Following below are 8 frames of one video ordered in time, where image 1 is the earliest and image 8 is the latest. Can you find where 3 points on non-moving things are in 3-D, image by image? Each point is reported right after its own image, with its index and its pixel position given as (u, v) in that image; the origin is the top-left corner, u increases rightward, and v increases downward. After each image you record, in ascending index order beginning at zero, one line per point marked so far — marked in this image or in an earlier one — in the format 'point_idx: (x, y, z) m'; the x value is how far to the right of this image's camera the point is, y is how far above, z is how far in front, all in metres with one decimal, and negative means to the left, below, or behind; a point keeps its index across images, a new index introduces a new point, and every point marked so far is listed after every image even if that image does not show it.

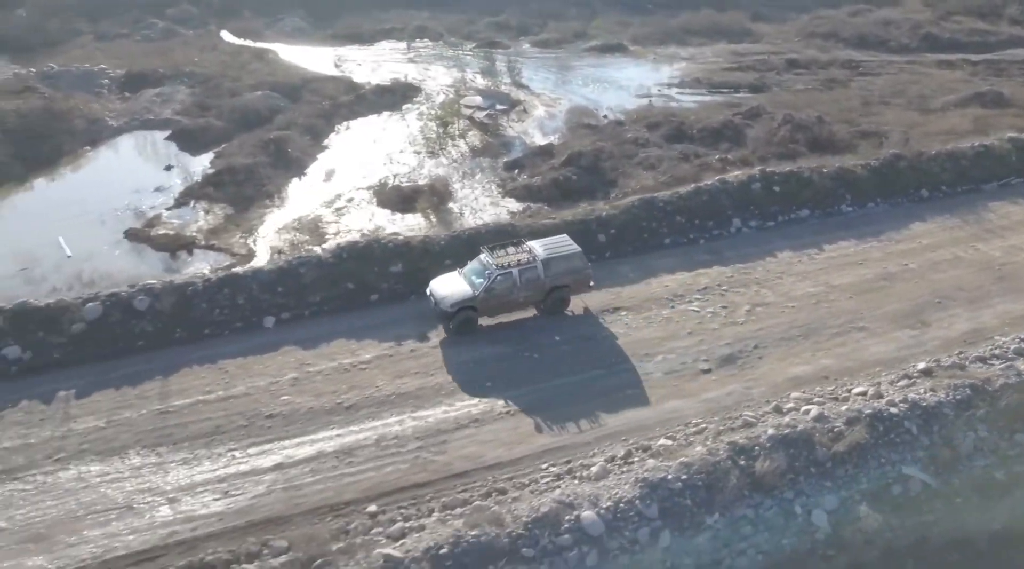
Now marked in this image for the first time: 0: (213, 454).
0: (-4.9, -2.8, +13.5) m
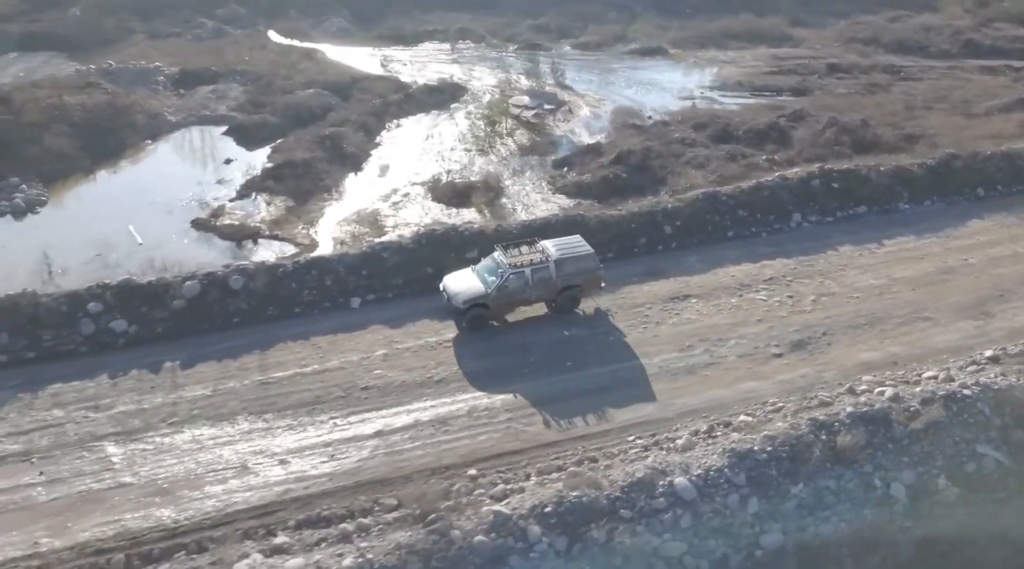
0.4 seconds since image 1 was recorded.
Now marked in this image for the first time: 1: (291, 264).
0: (-3.4, -2.4, +14.3) m
1: (-4.9, +0.4, +17.9) m
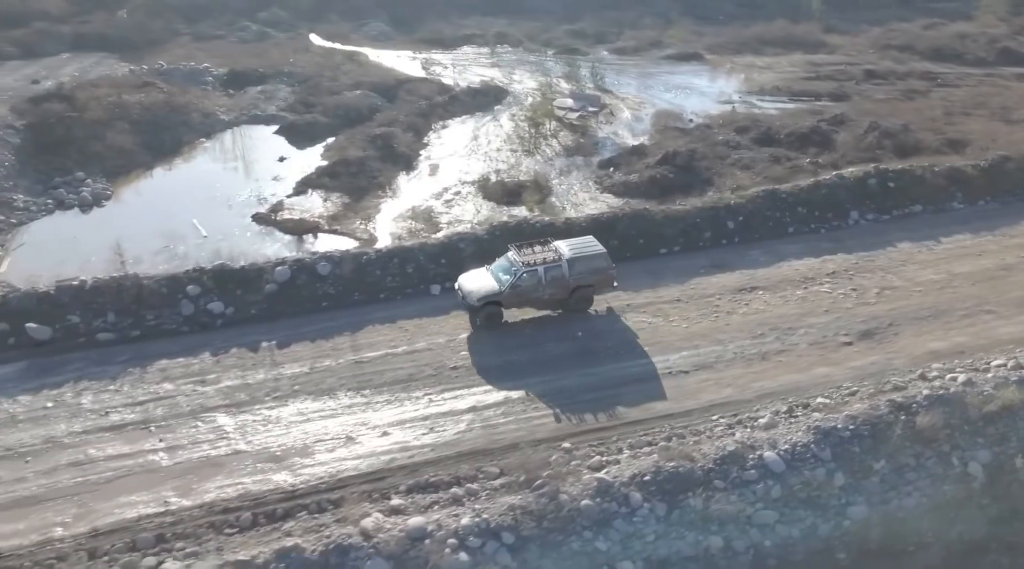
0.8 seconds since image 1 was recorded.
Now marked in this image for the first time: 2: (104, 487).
0: (-1.8, -2.1, +15.1) m
1: (-3.2, +0.7, +18.7) m
2: (-6.4, -3.2, +13.0) m
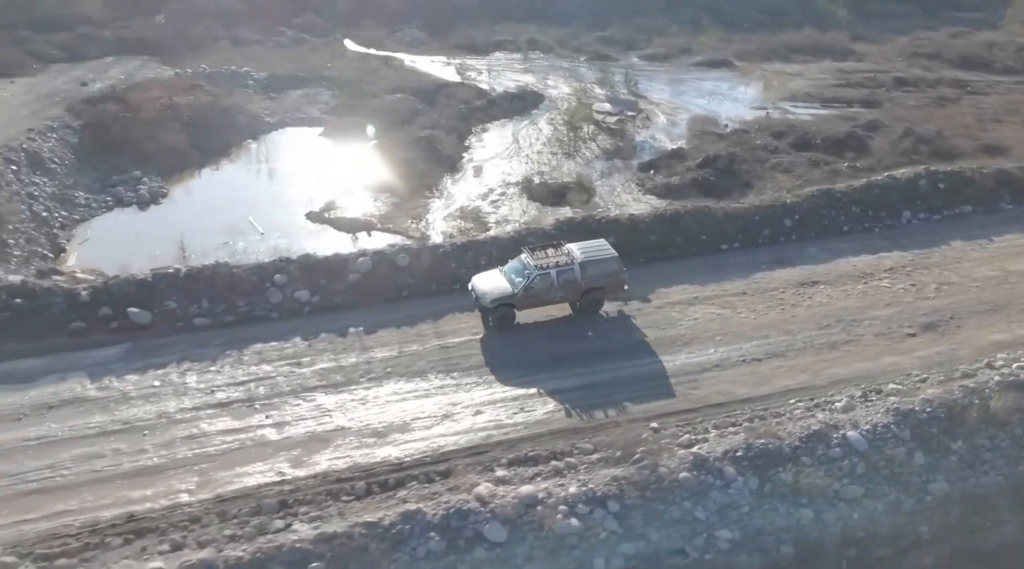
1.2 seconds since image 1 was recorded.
0: (-0.2, -1.8, +15.9) m
1: (-1.6, +0.9, +19.5) m
2: (-4.9, -2.9, +13.8) m
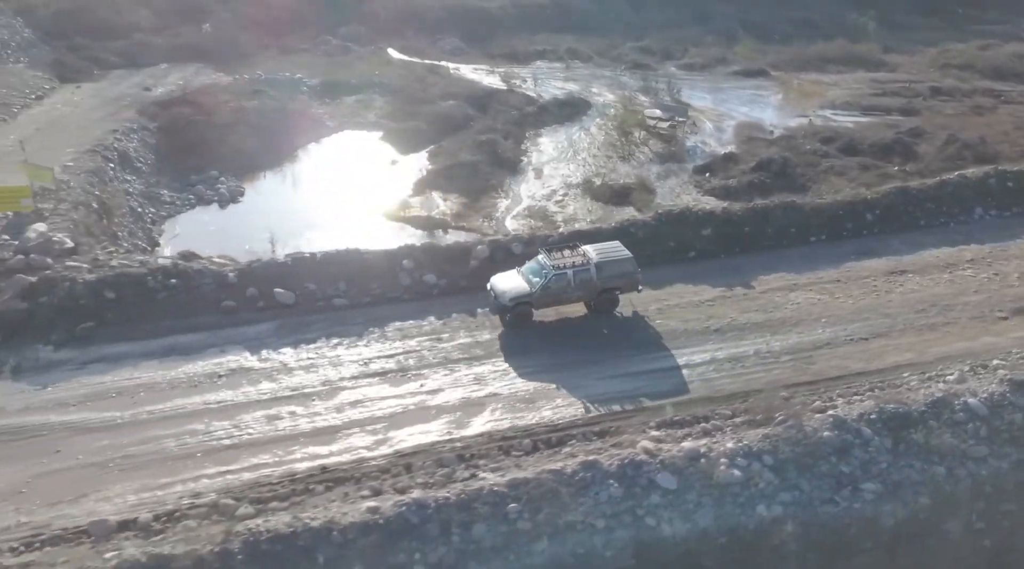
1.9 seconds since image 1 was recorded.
0: (+2.4, -1.5, +17.1) m
1: (+1.1, +1.3, +20.8) m
2: (-2.2, -2.4, +15.0) m
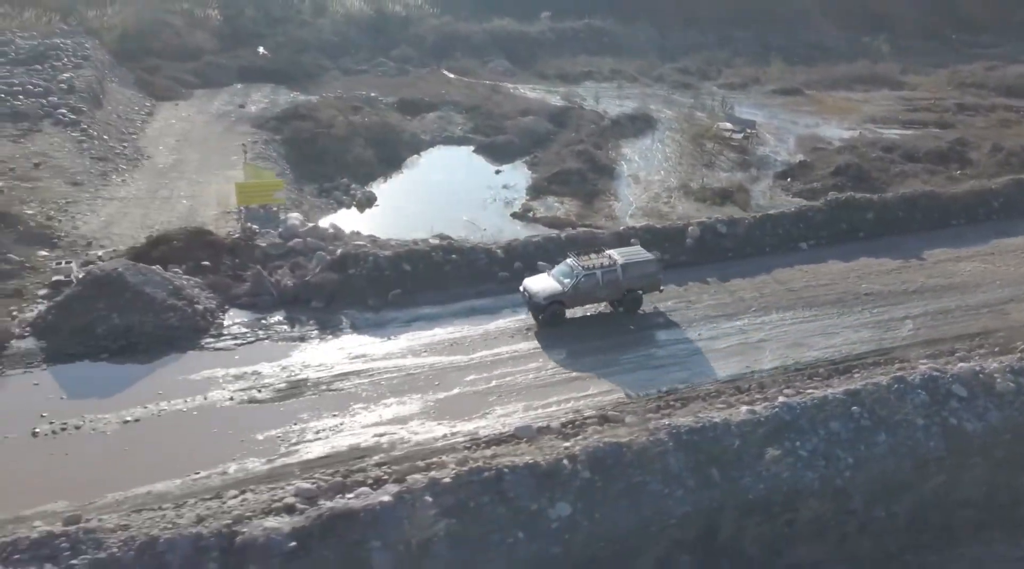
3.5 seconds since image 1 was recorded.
0: (+8.5, -0.6, +20.4) m
1: (+7.0, +1.9, +24.1) m
2: (+3.9, -1.6, +18.1) m
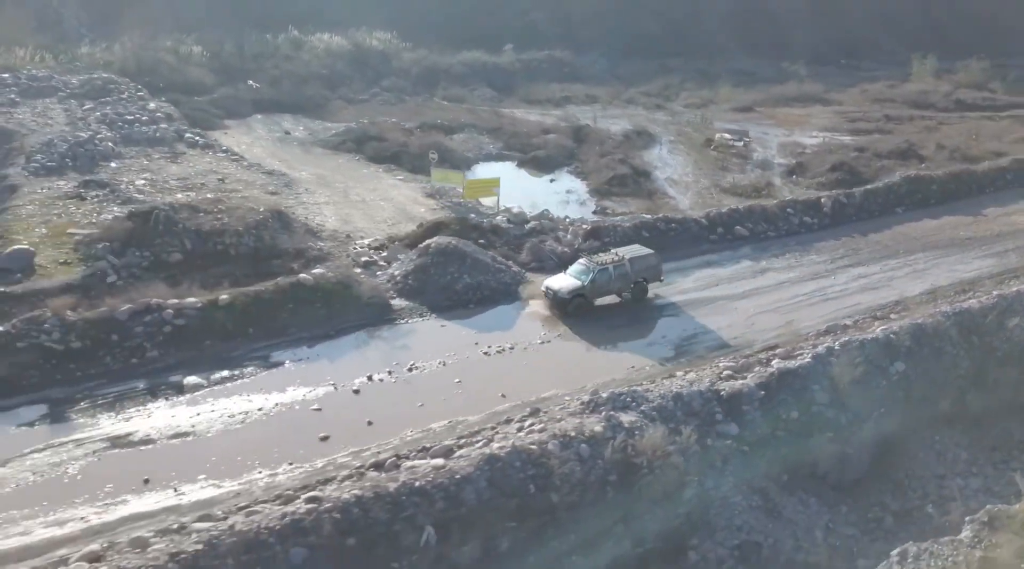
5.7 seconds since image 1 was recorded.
0: (+15.3, +1.2, +27.6) m
1: (+13.1, +3.5, +31.1) m
2: (+11.2, +0.1, +24.6) m
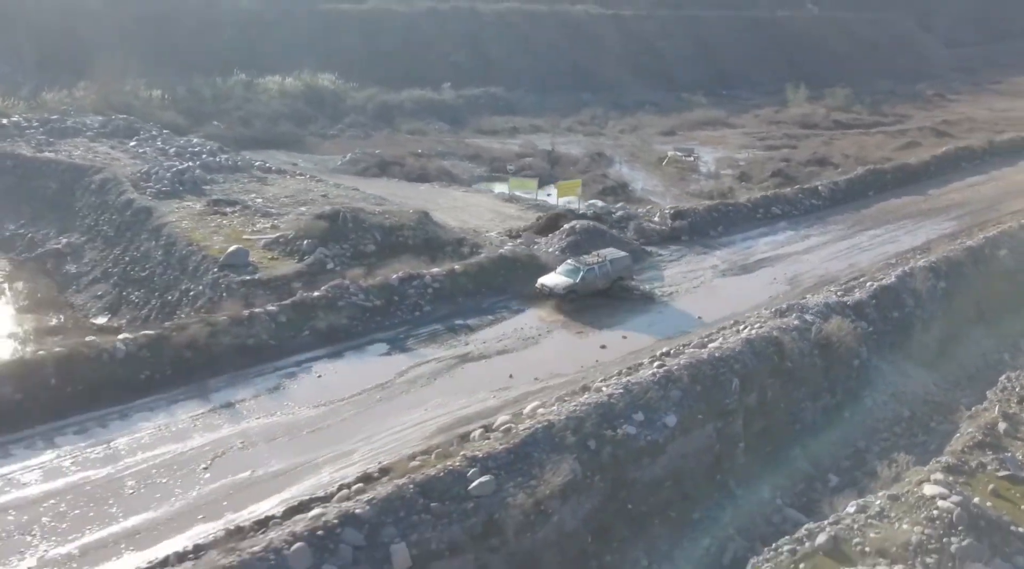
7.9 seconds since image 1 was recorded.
0: (+18.9, +3.1, +36.8) m
1: (+16.0, +5.0, +40.0) m
2: (+15.5, +1.8, +33.1) m
